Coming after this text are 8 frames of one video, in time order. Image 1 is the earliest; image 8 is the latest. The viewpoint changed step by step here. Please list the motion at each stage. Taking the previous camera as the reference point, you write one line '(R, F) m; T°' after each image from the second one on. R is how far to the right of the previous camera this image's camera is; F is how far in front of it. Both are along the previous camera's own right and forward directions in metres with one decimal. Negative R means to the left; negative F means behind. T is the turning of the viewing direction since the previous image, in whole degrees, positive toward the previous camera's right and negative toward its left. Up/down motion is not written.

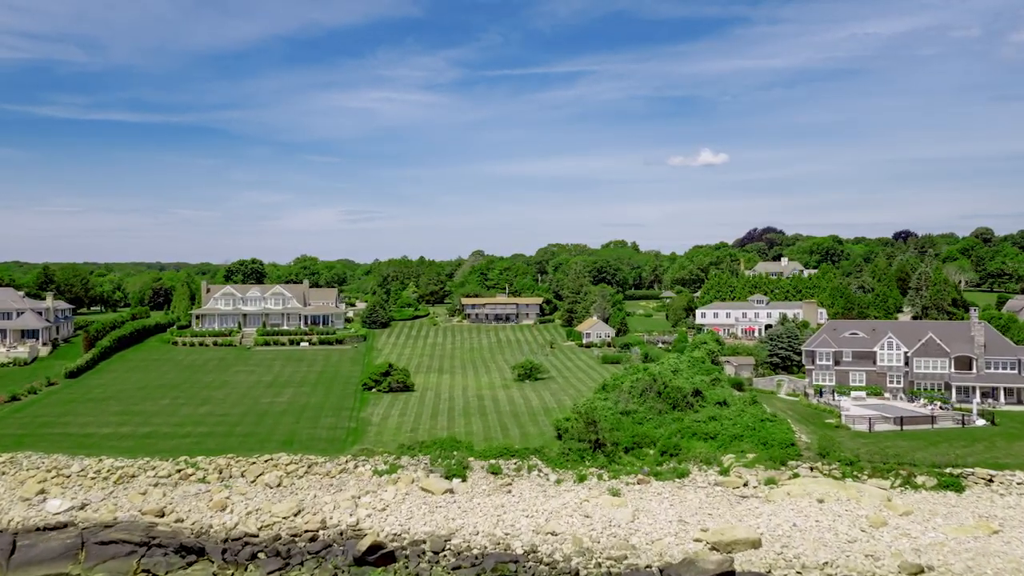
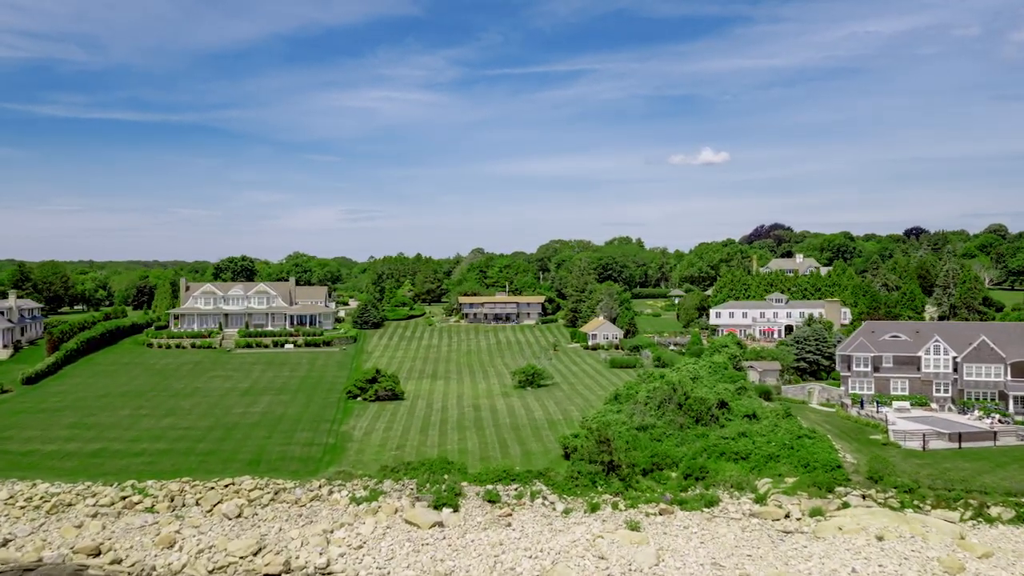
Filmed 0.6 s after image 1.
(0.0, +7.7) m; 0°
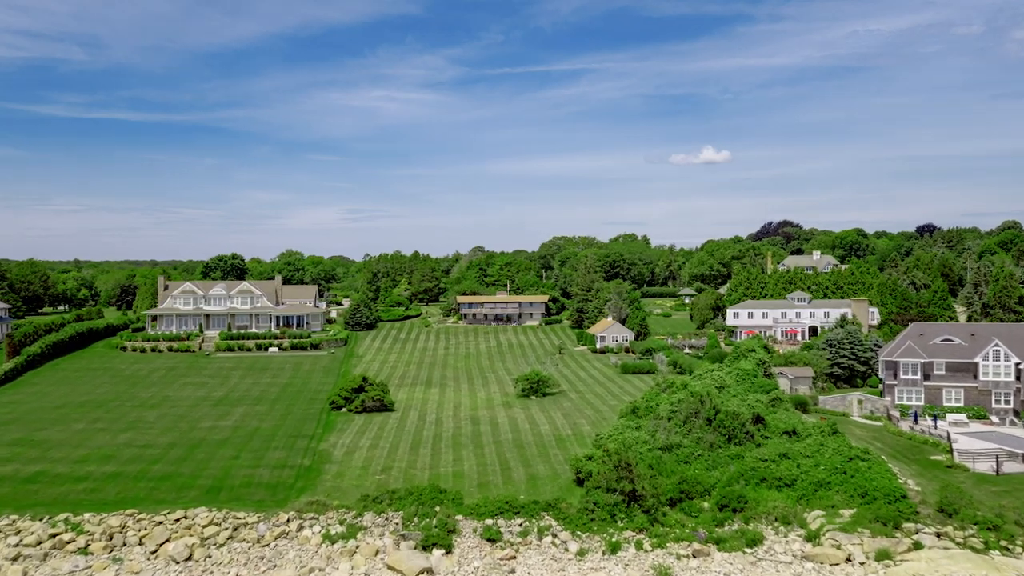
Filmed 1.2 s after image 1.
(-0.1, +7.5) m; 0°
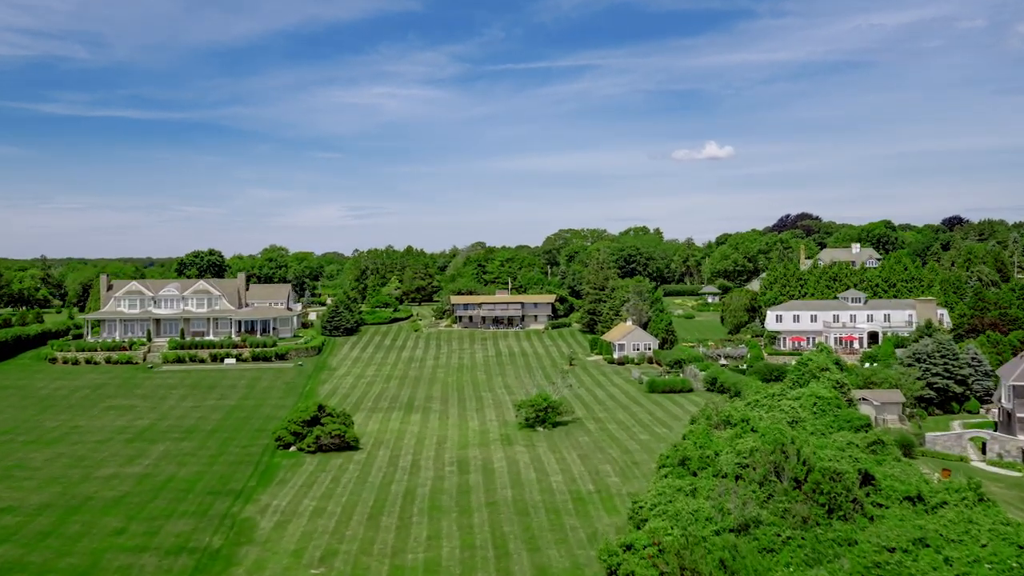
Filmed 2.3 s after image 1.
(+0.1, +15.0) m; 0°
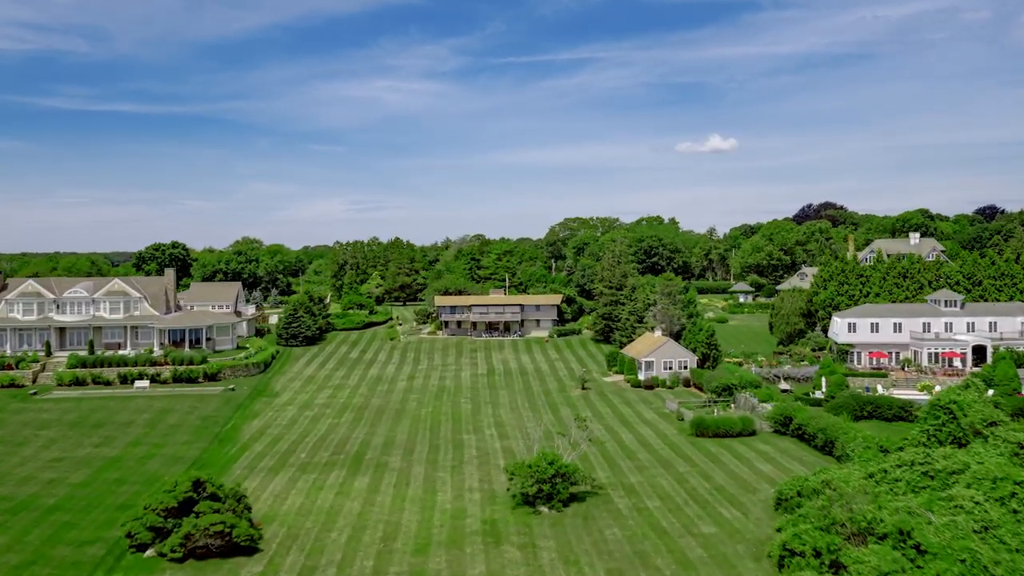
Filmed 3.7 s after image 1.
(+0.5, +18.3) m; 0°
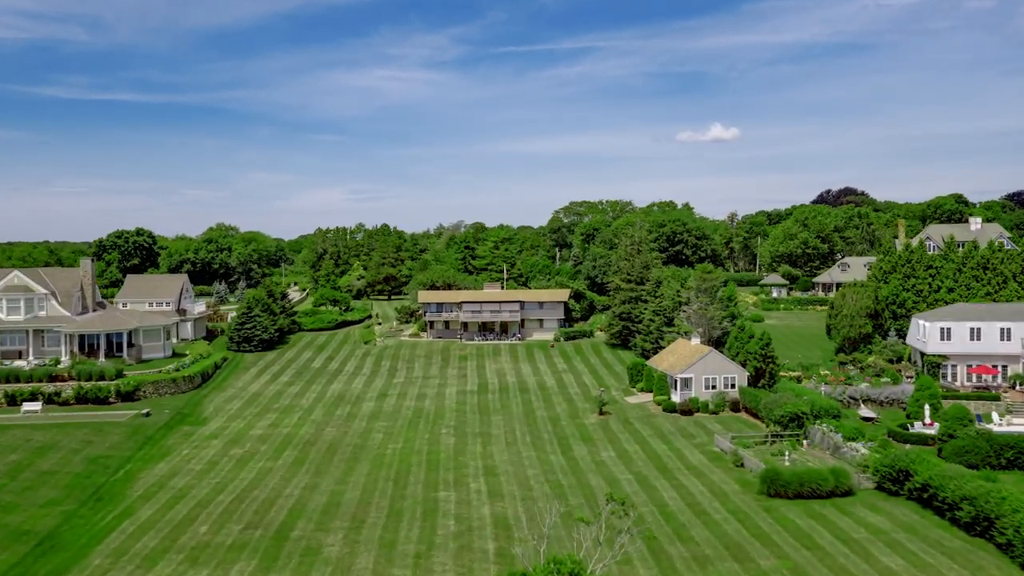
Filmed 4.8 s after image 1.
(+0.2, +13.9) m; 0°
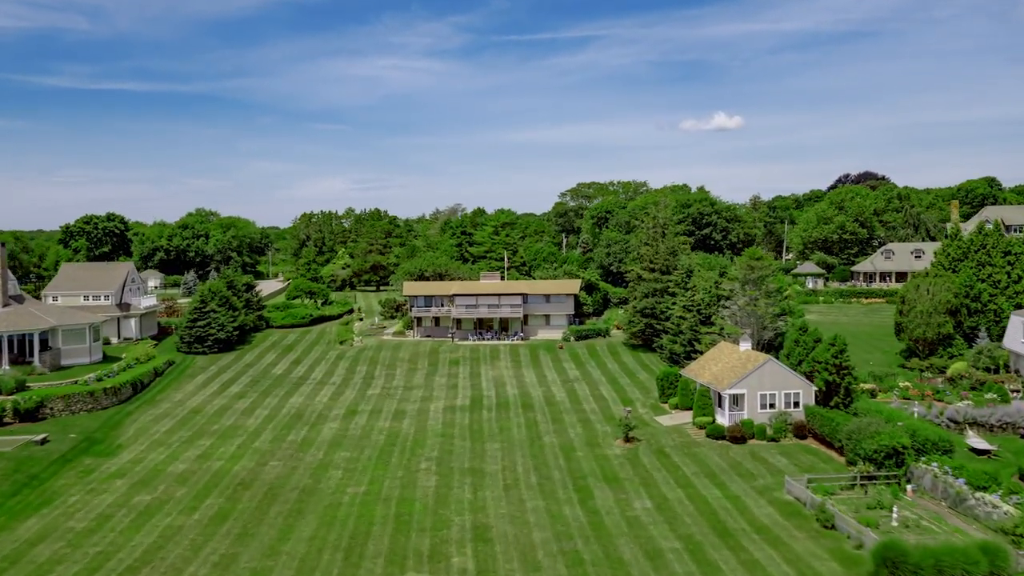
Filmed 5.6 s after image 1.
(+0.1, +10.6) m; 0°
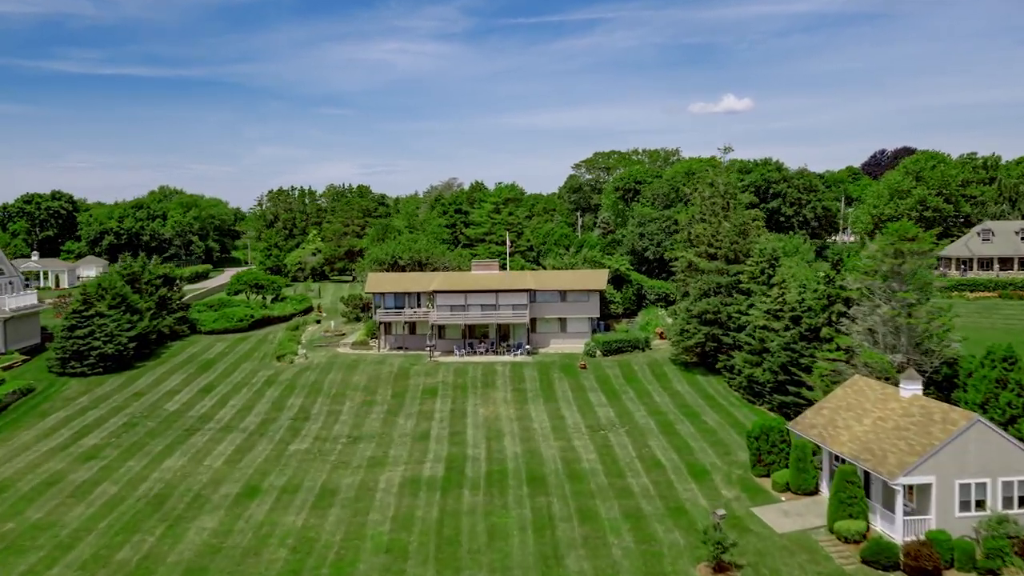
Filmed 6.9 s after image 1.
(+0.2, +16.6) m; 0°
